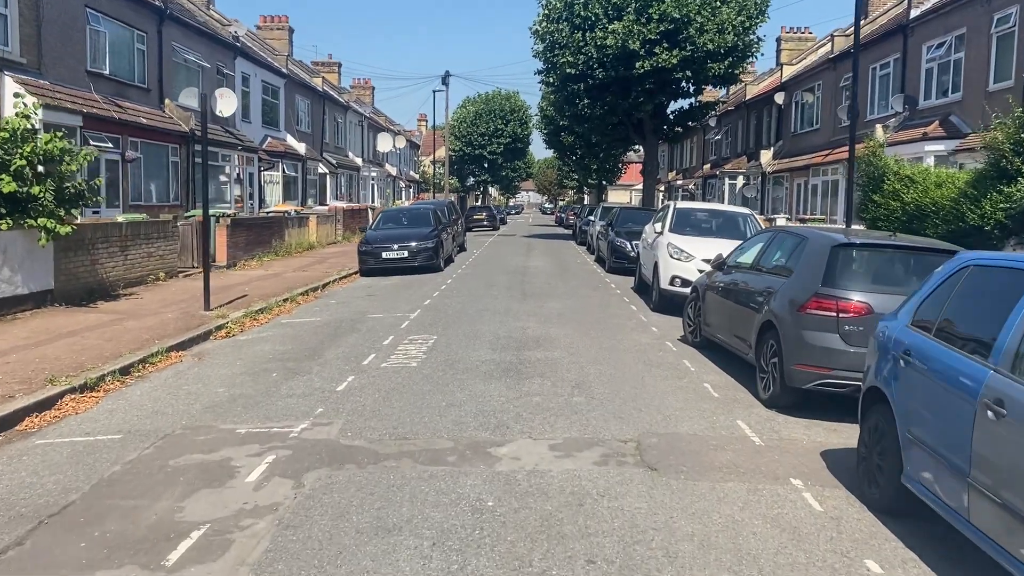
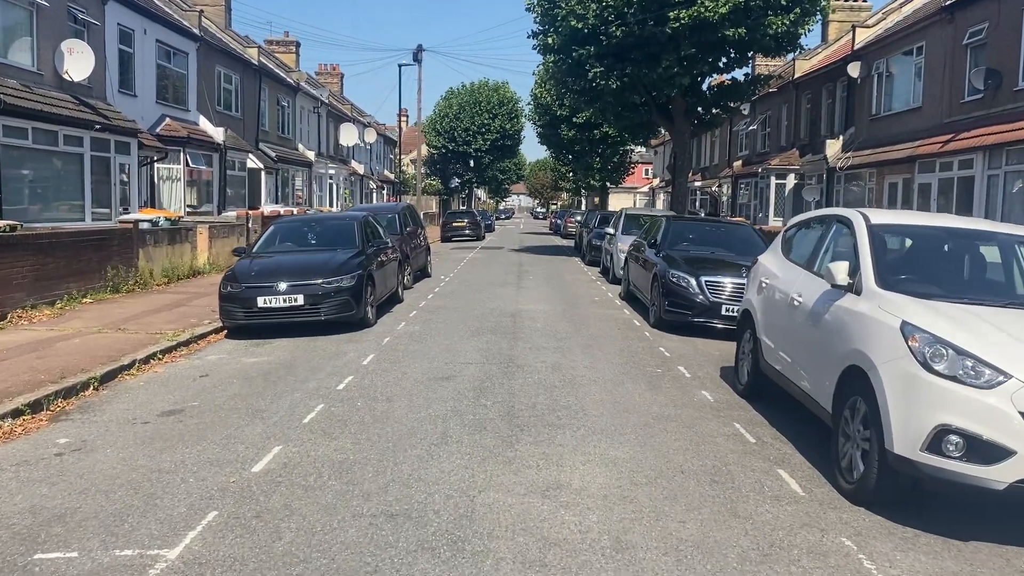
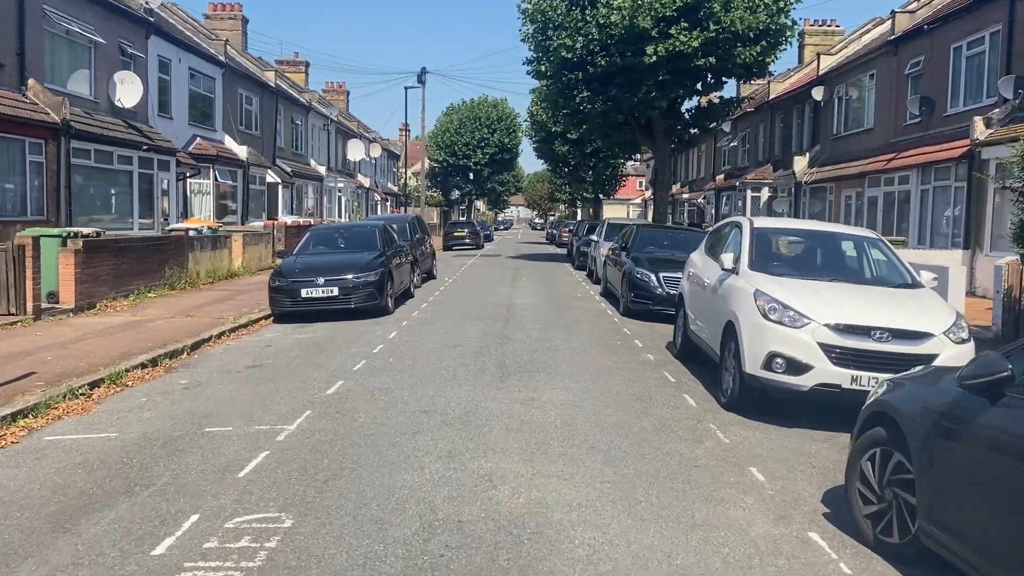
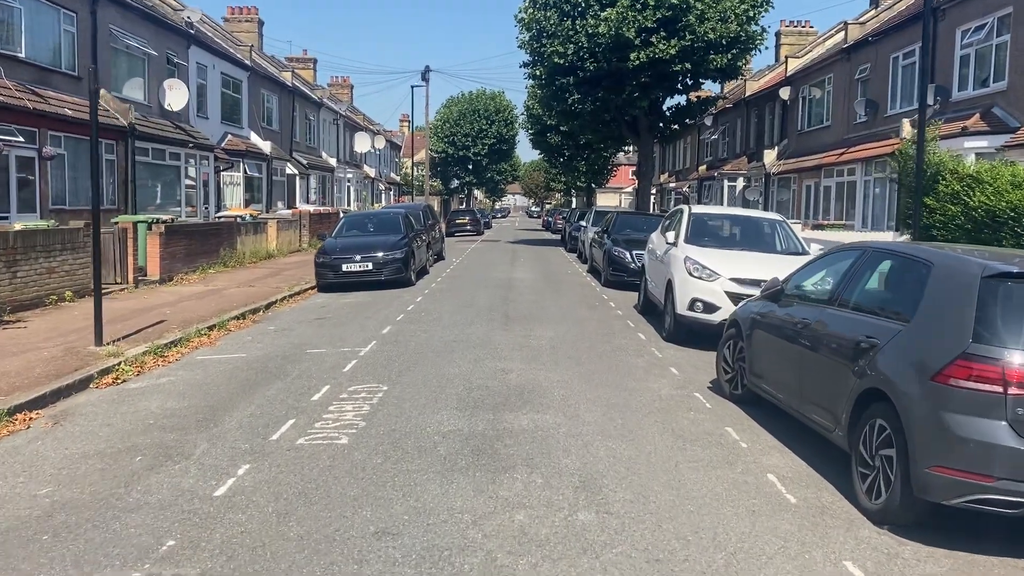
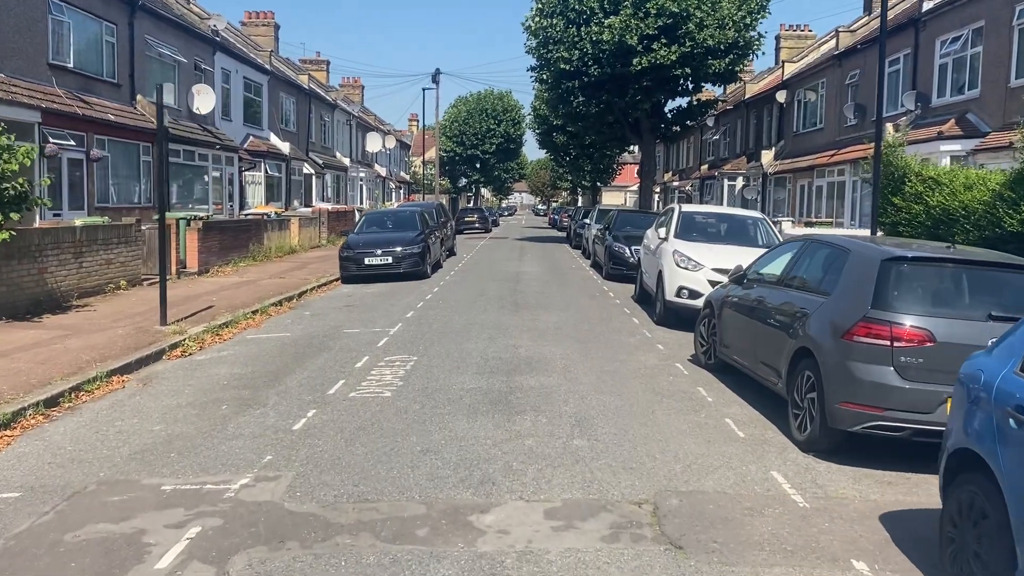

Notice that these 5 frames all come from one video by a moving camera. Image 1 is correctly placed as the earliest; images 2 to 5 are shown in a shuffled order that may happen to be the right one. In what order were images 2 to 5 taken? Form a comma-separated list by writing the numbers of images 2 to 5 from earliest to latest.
5, 4, 3, 2
